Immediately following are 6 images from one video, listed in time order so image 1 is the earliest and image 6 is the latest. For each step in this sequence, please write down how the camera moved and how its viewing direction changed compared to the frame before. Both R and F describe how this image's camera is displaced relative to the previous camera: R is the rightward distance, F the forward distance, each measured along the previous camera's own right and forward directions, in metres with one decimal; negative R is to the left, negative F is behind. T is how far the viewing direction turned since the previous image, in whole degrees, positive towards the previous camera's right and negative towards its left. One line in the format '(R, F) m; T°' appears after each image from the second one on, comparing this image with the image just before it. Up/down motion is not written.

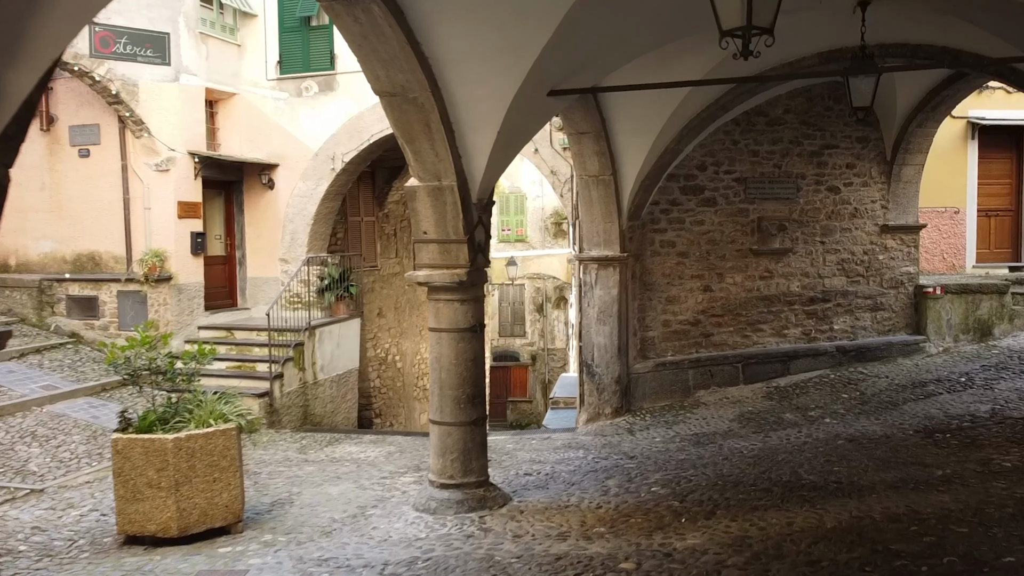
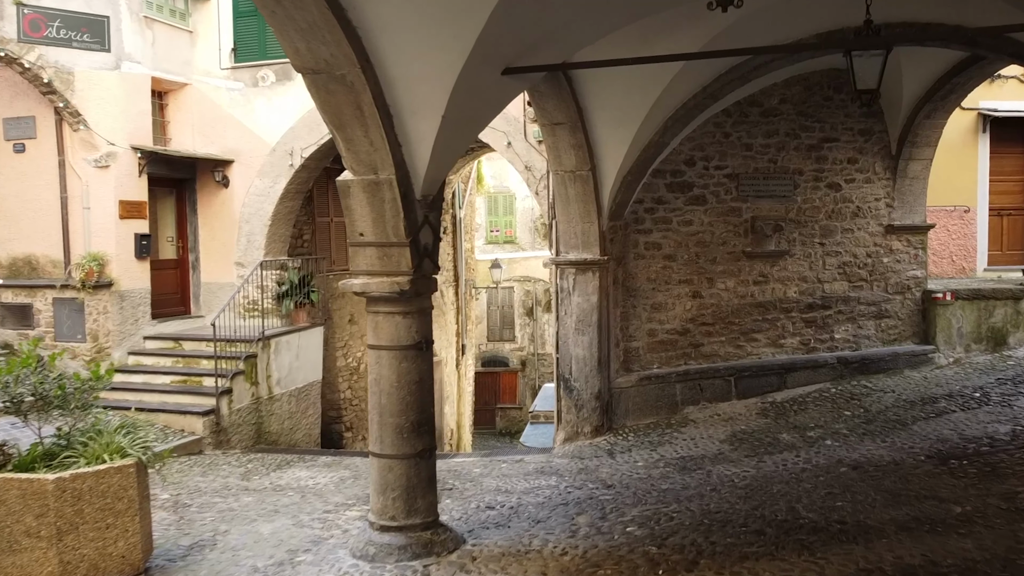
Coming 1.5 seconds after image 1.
(+0.2, +0.6) m; 0°
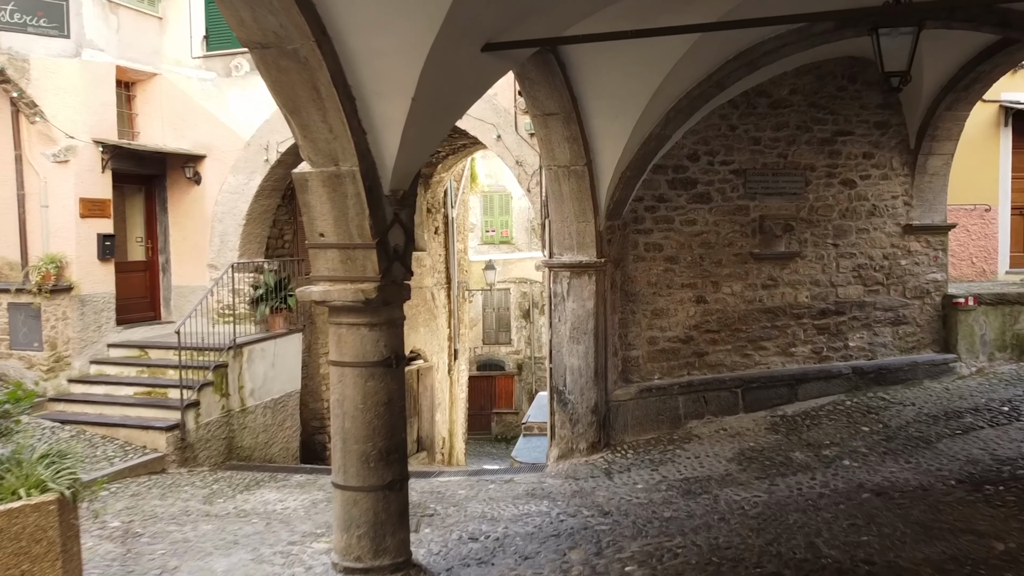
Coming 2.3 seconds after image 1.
(+0.1, +0.5) m; 0°
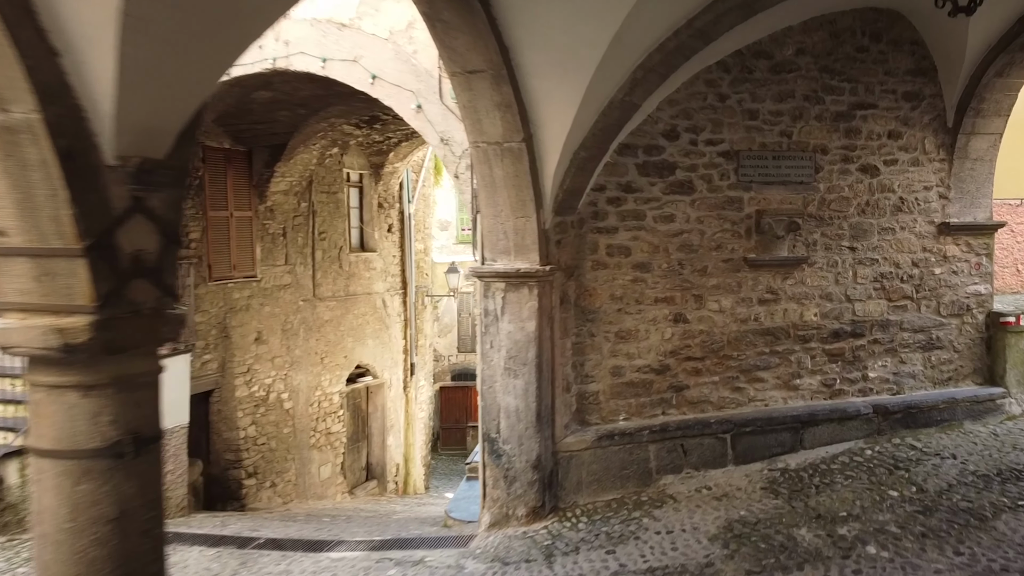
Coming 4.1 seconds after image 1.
(+0.5, +1.4) m; 0°
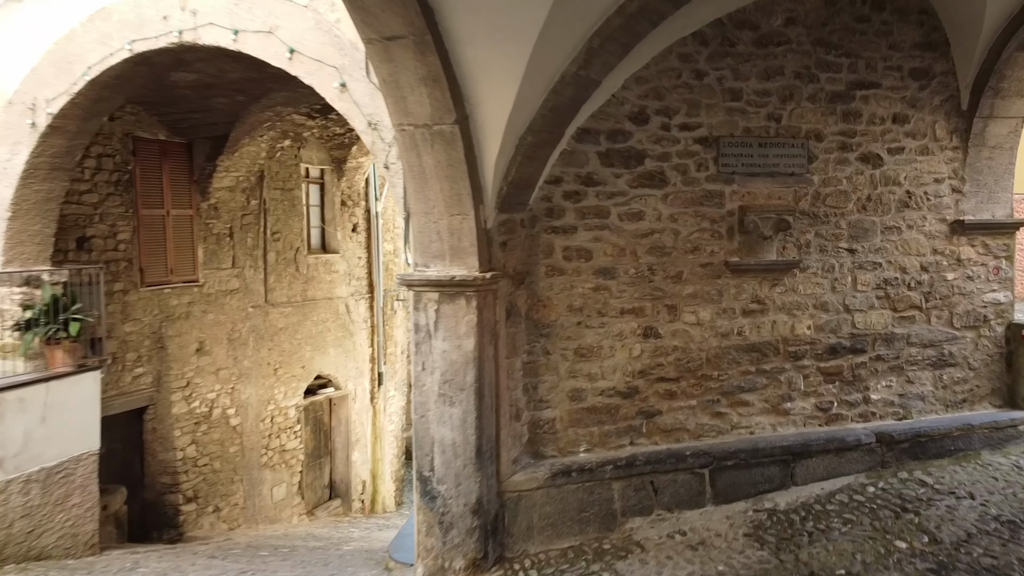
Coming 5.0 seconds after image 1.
(+0.3, +0.7) m; 0°
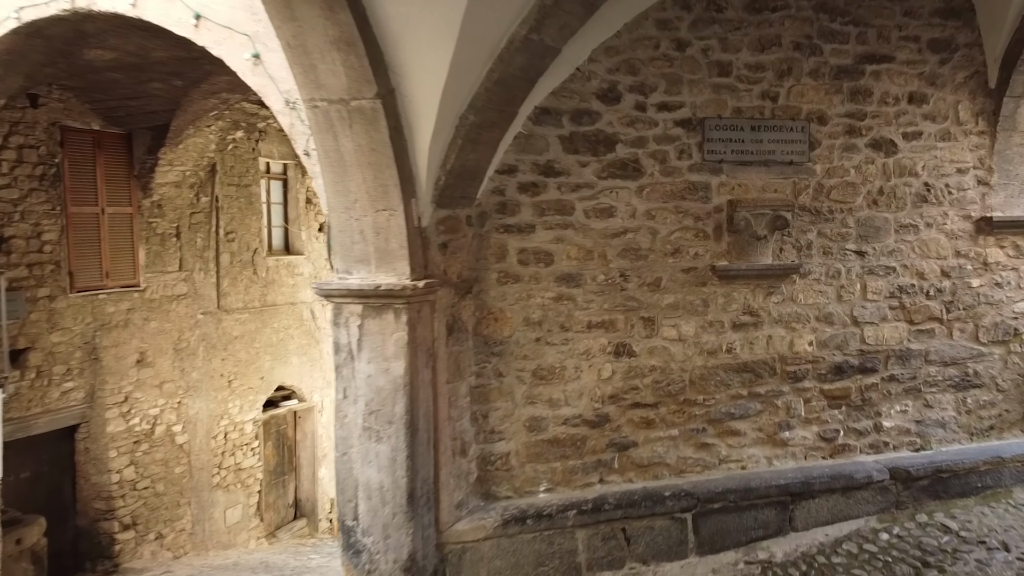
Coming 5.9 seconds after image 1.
(+0.2, +0.6) m; 0°
